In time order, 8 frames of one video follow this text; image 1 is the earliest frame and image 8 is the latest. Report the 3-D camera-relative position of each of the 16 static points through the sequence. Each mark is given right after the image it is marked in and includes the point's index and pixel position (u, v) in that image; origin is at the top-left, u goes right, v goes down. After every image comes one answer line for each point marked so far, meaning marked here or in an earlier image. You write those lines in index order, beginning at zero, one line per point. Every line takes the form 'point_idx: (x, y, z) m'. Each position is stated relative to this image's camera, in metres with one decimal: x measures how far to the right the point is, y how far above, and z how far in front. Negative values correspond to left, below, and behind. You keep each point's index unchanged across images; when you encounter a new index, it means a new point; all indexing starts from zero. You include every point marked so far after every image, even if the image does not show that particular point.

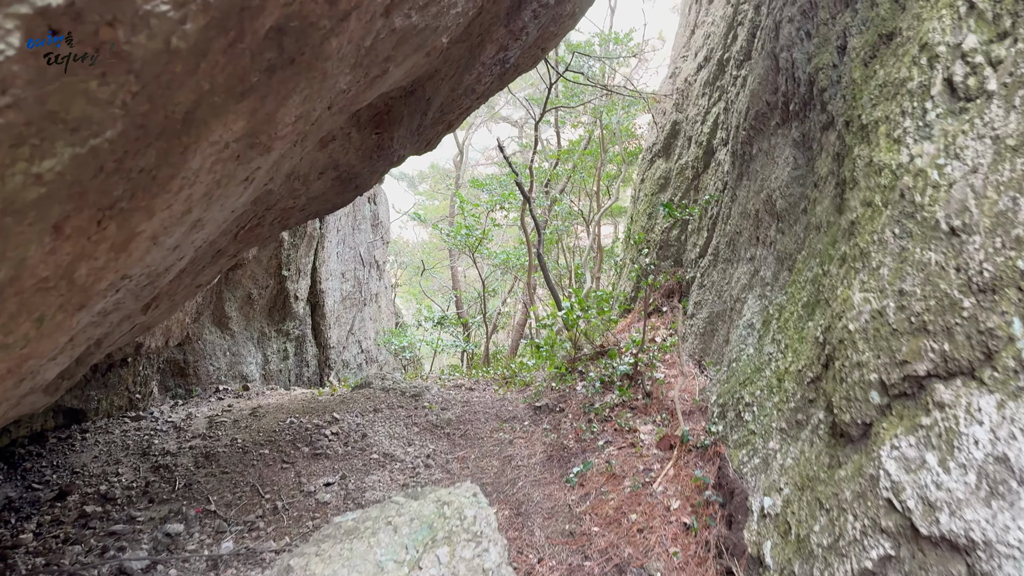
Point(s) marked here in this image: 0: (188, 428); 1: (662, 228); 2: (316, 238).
0: (-2.2, -1.0, +5.5) m
1: (+1.3, +0.5, +6.7) m
2: (-2.3, +0.6, +9.2) m
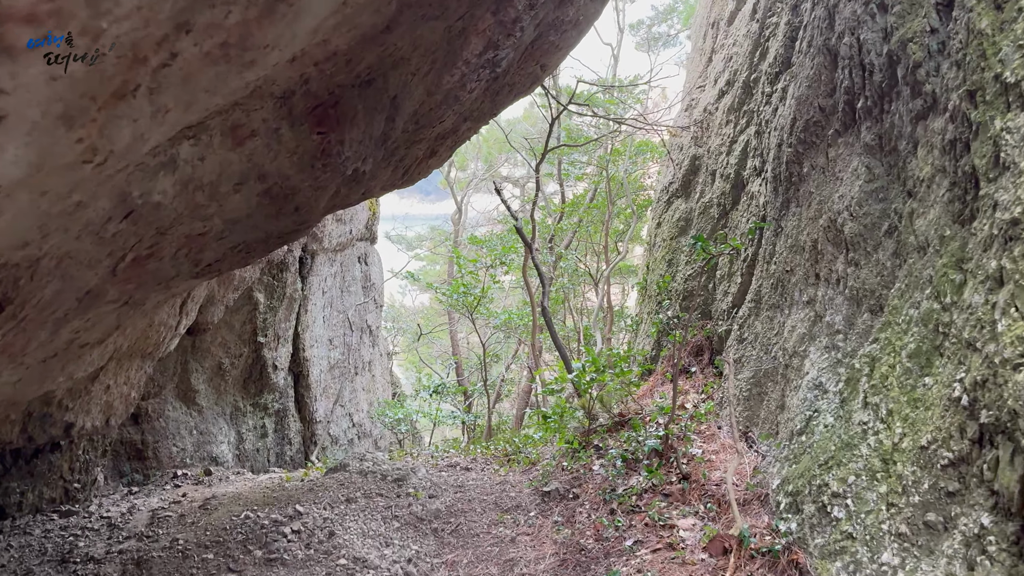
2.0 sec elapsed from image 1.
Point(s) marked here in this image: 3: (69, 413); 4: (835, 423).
0: (-2.2, -1.4, +4.5) m
1: (+1.3, +0.1, +5.8) m
2: (-2.3, -0.1, +8.3) m
3: (-2.8, -0.8, +4.8) m
4: (+1.2, -0.5, +2.8) m
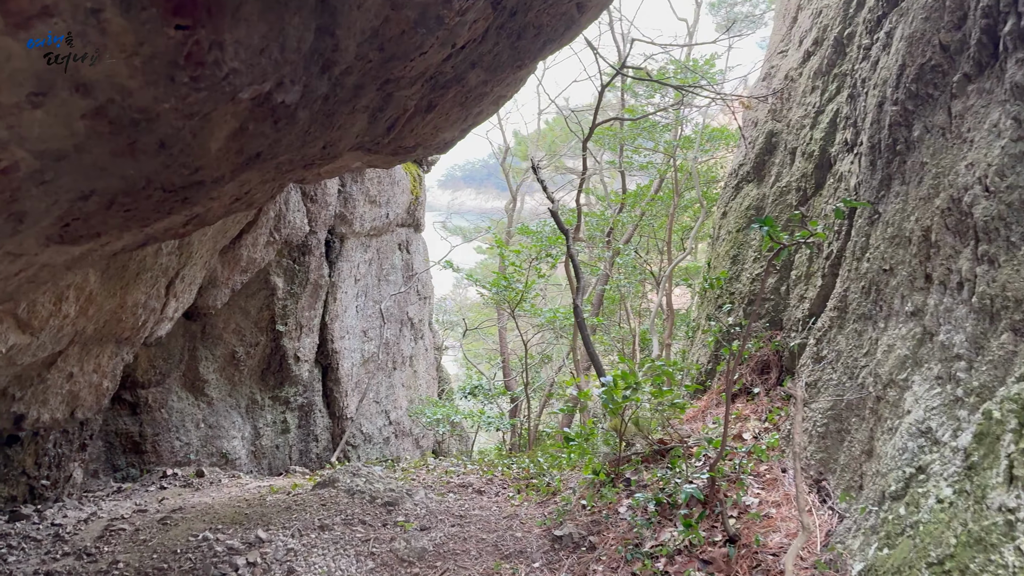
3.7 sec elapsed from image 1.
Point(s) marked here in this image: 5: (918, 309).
0: (-2.2, -1.2, +3.9) m
1: (+1.5, +0.1, +4.8) m
2: (-1.8, 0.0, +7.7) m
3: (-2.7, -0.6, +4.2) m
4: (+1.0, -0.5, +1.8) m
5: (+1.3, -0.1, +2.6) m
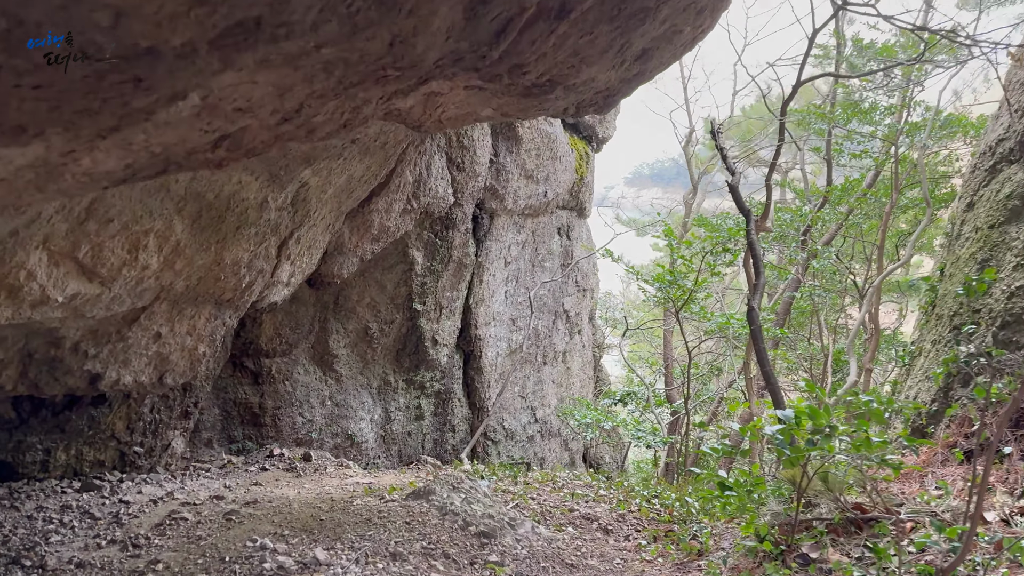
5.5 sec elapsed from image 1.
0: (-1.7, -1.0, +3.4) m
1: (+2.2, 0.0, +3.5) m
2: (-0.4, +0.2, +7.0) m
3: (-2.1, -0.4, +3.8) m
4: (+1.1, -0.5, +0.7) m
5: (+1.6, -0.1, +1.3) m
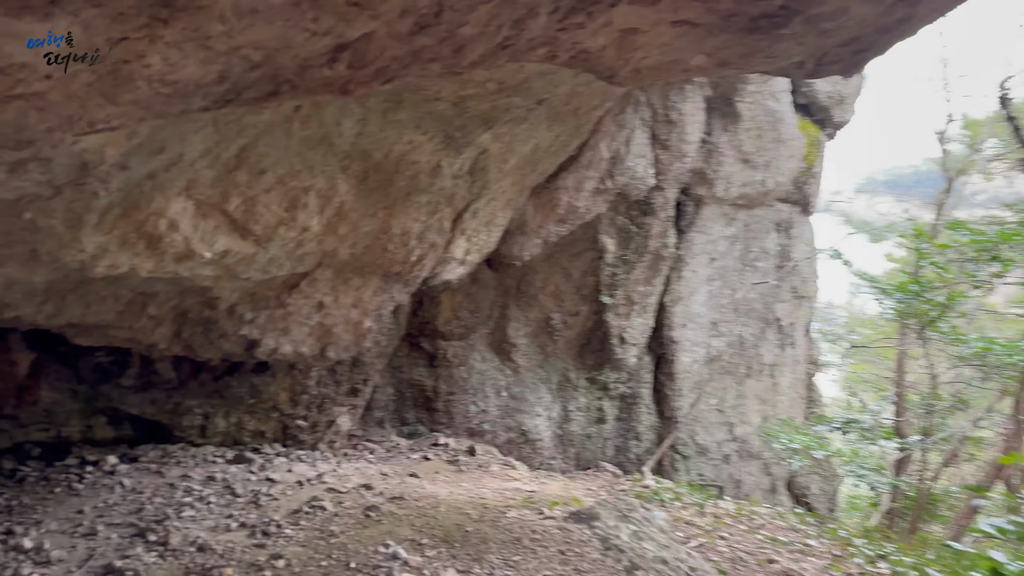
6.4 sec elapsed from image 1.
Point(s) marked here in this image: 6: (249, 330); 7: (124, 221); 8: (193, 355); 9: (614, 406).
0: (-1.0, -0.9, +3.1) m
1: (+2.9, -0.1, +2.2) m
2: (+1.3, +0.2, +6.2) m
3: (-1.2, -0.2, +3.6) m
4: (+1.0, -0.5, -0.2) m
5: (+1.7, -0.2, +0.3) m
6: (-1.2, -0.2, +3.6) m
7: (-1.3, +0.2, +2.6) m
8: (-1.5, -0.3, +3.7) m
9: (+0.8, -1.0, +6.5) m
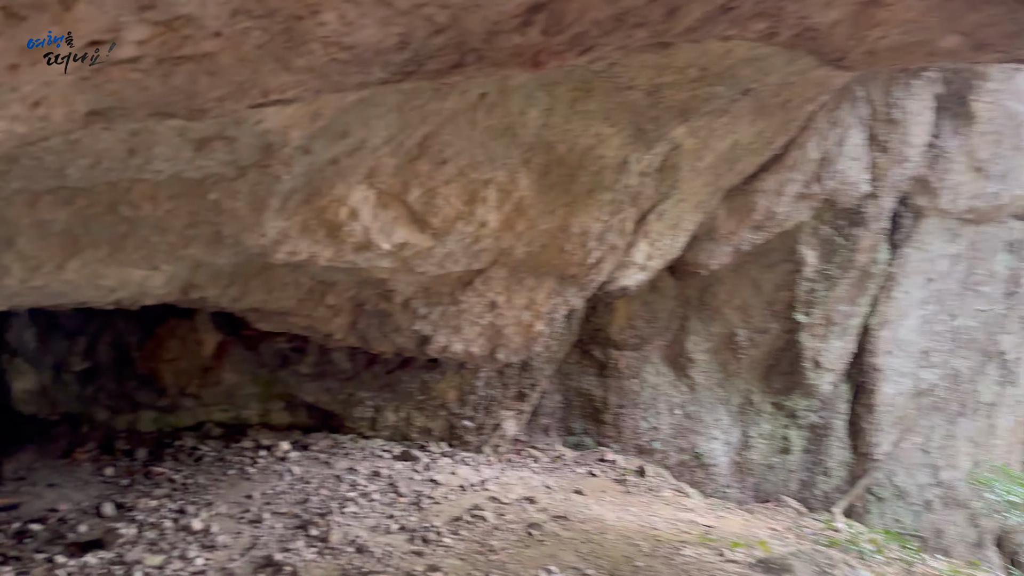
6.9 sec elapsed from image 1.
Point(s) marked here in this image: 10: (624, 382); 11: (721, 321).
0: (-0.3, -0.8, +3.0) m
1: (+3.3, -0.3, +1.3) m
2: (+2.6, +0.1, +5.6) m
3: (-0.4, -0.2, +3.5) m
4: (+0.9, -0.6, -0.7) m
5: (+1.7, -0.3, -0.3) m
6: (-0.4, -0.2, +3.5) m
7: (-0.7, +0.3, +2.5) m
8: (-0.7, -0.3, +3.6) m
9: (+2.2, -1.1, +5.9) m
10: (+0.7, -0.6, +5.2) m
11: (+1.4, -0.2, +5.3) m
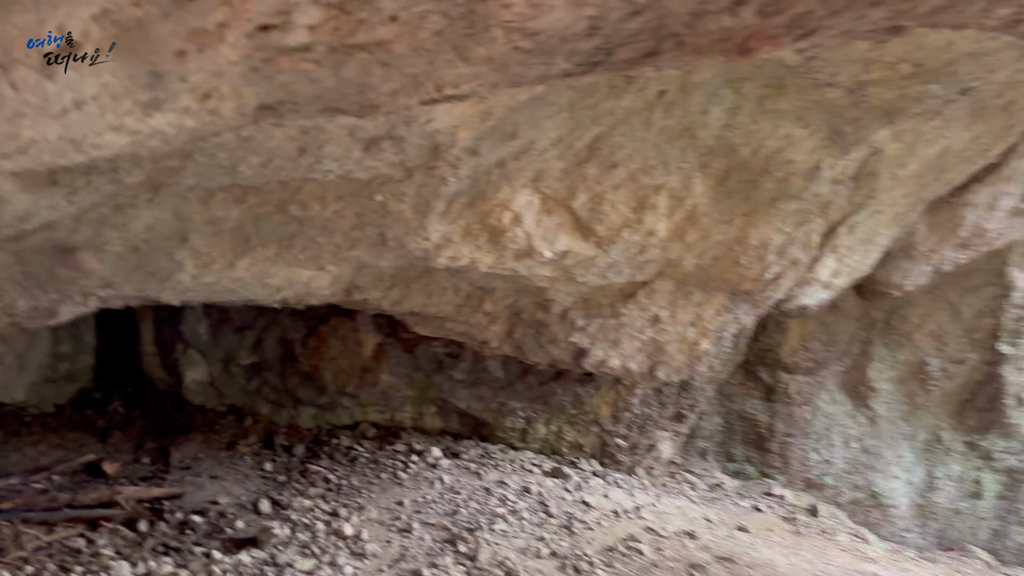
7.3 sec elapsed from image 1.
0: (+0.3, -0.9, +2.8) m
1: (+3.5, -0.5, +0.5) m
2: (+3.6, -0.1, +4.8) m
3: (+0.3, -0.2, +3.4) m
4: (+0.8, -0.6, -1.0) m
5: (+1.6, -0.4, -0.8) m
6: (+0.3, -0.2, +3.4) m
7: (-0.1, +0.2, +2.4) m
8: (0.0, -0.3, +3.5) m
9: (+3.2, -1.3, +5.2) m
10: (+1.7, -0.7, +4.8) m
11: (+2.4, -0.4, +4.8) m
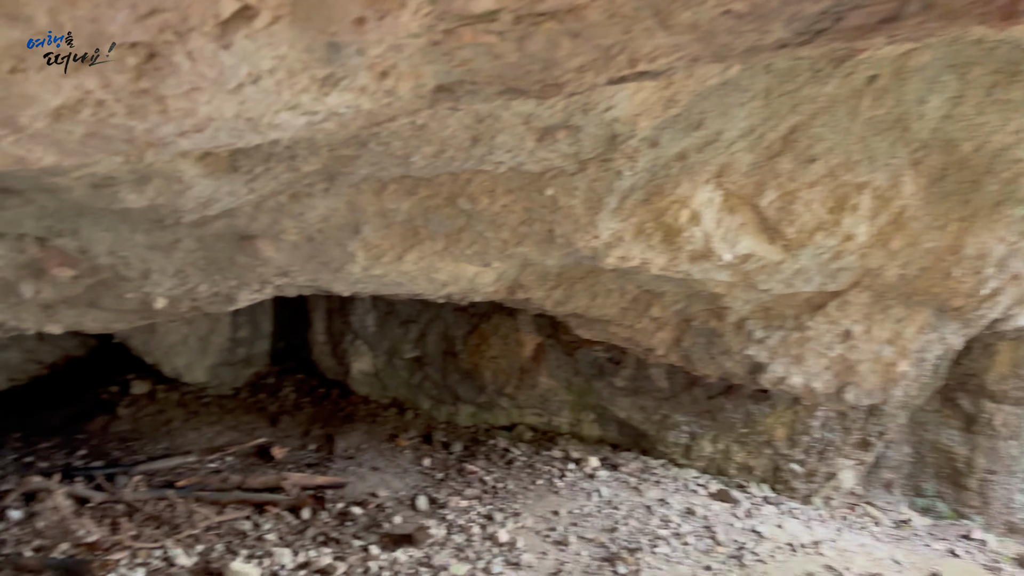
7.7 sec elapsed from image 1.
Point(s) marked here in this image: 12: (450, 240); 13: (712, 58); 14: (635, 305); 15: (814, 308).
0: (+0.8, -0.9, +2.6) m
1: (+3.5, -0.6, -0.3) m
2: (+4.5, -0.3, +3.9) m
3: (+1.0, -0.2, +3.1) m
4: (+0.6, -0.7, -1.3) m
5: (+1.4, -0.4, -1.3) m
6: (+1.0, -0.2, +3.1) m
7: (+0.4, +0.2, +2.3) m
8: (+0.7, -0.3, +3.3) m
9: (+4.1, -1.4, +4.3) m
10: (+2.6, -0.8, +4.2) m
11: (+3.3, -0.5, +4.1) m
12: (-0.2, +0.2, +2.5) m
13: (+0.3, +0.4, +1.4) m
14: (+0.5, -0.1, +3.0) m
15: (+1.1, -0.1, +2.9) m
